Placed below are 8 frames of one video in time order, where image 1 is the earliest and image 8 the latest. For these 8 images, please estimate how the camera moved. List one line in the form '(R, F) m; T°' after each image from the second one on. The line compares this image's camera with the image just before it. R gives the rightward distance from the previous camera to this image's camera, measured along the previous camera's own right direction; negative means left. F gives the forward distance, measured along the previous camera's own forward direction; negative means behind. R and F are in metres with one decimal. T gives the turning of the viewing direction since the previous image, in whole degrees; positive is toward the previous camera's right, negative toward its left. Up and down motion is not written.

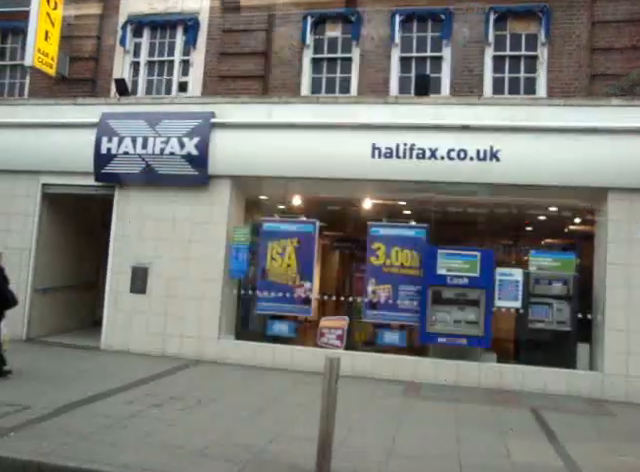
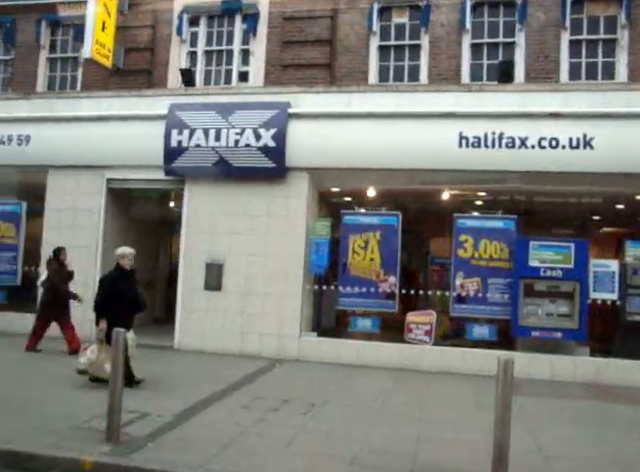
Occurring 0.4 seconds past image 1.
(-1.4, +0.3) m; 0°
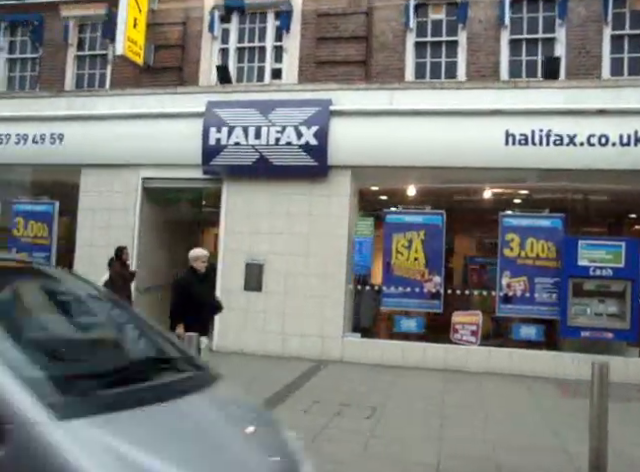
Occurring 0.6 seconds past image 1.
(-0.7, +0.1) m; 0°
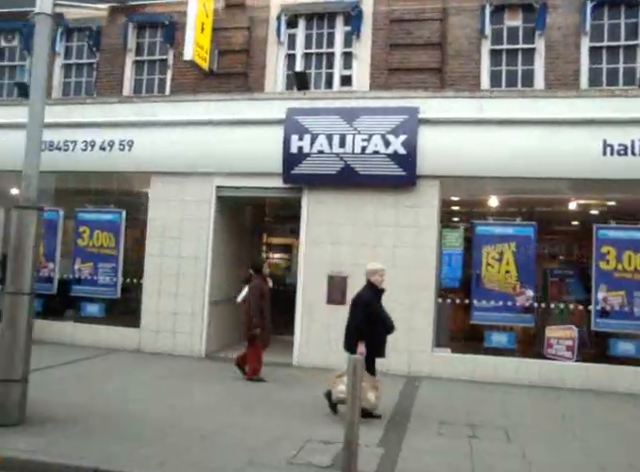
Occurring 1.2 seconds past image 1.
(-1.4, +0.3) m; +1°
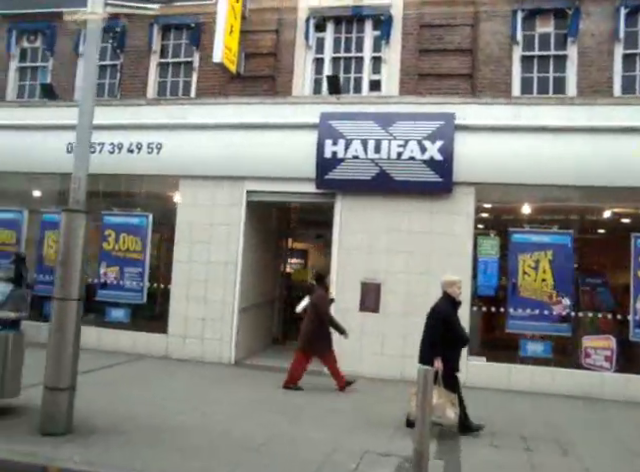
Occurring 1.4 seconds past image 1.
(-0.6, +0.1) m; 0°
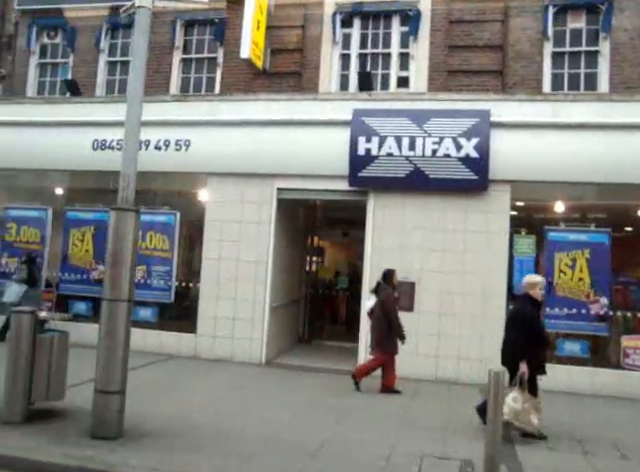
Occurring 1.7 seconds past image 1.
(-0.5, +0.1) m; 0°
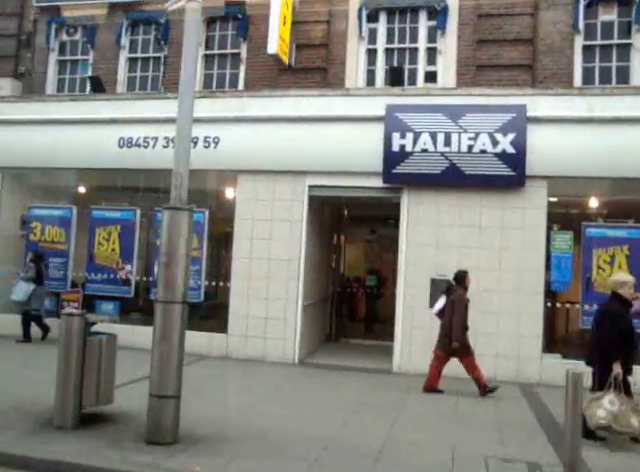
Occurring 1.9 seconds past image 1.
(-0.6, +0.1) m; 0°
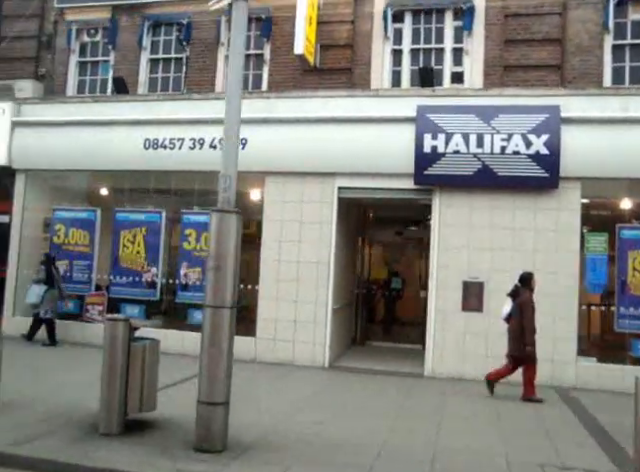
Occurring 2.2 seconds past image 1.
(-0.5, +0.1) m; 0°
